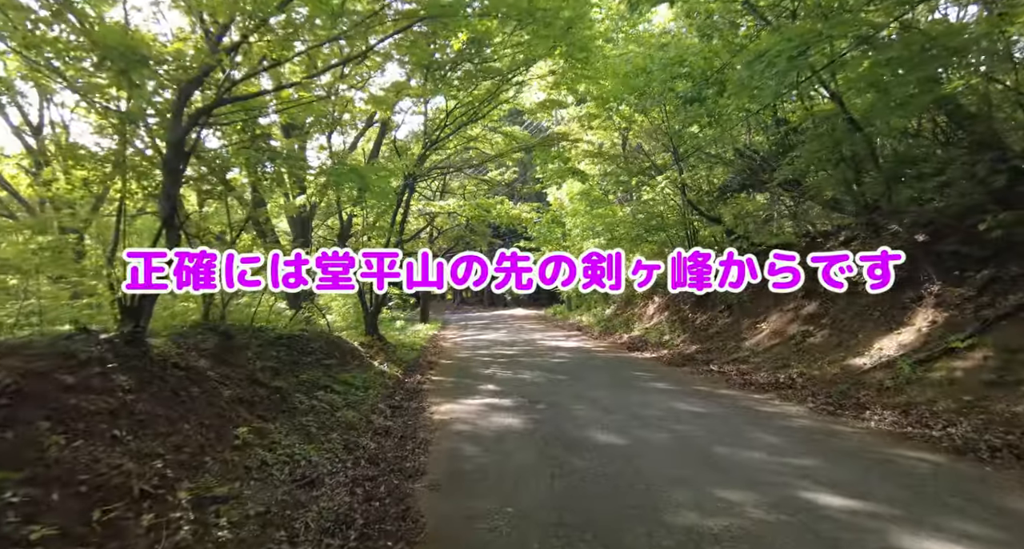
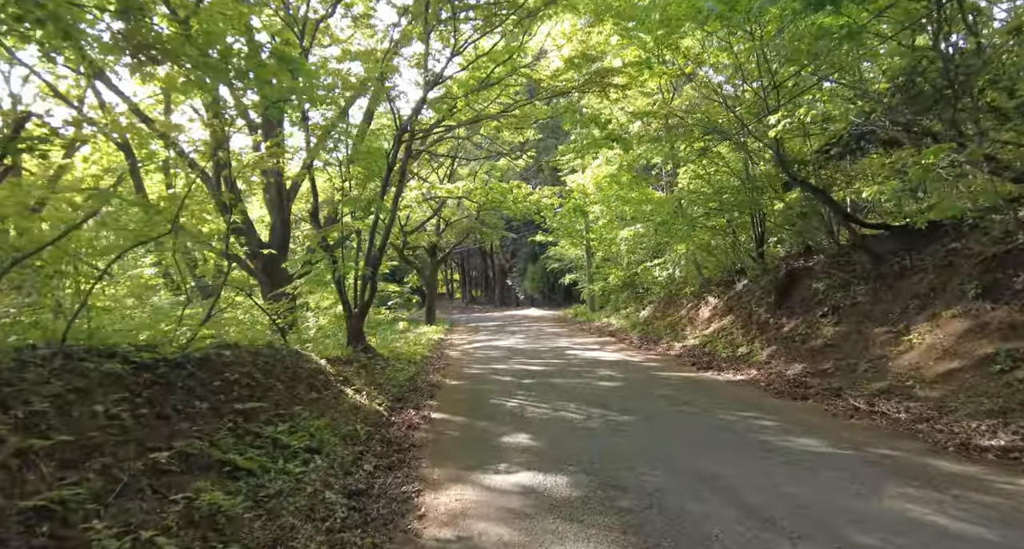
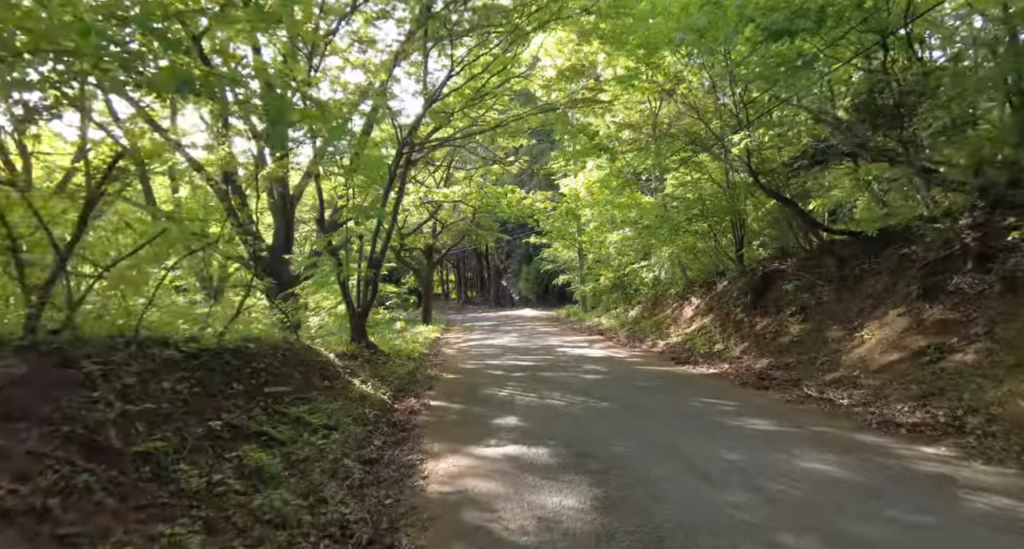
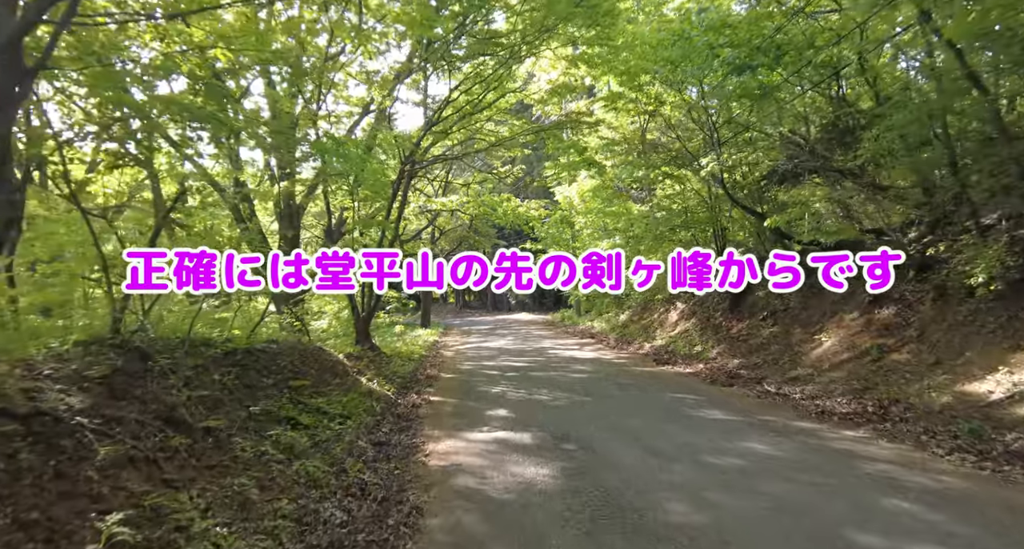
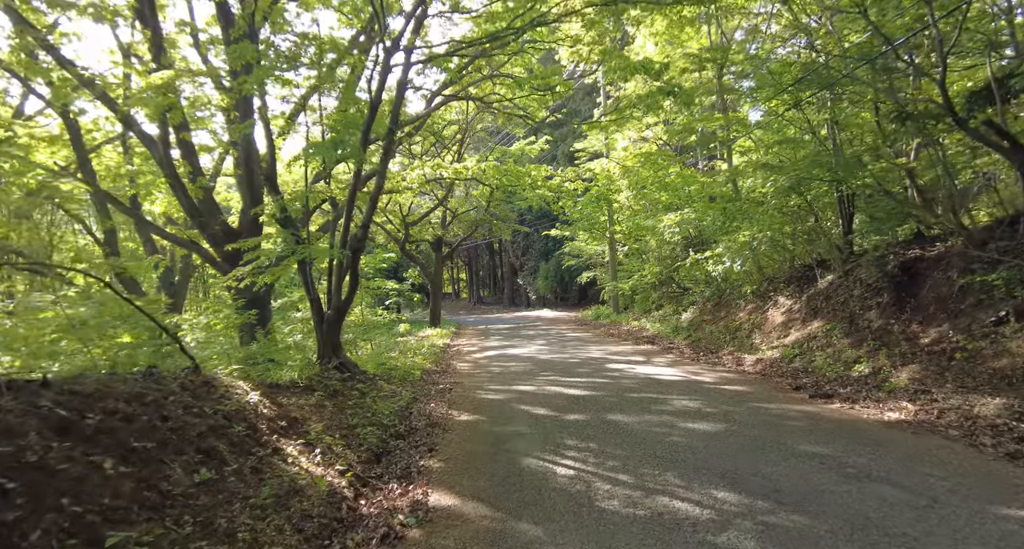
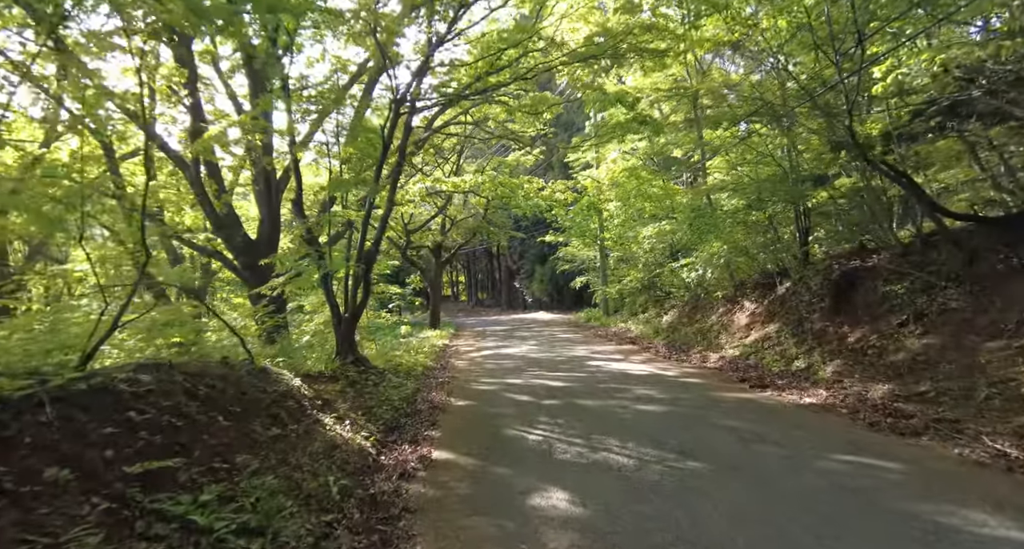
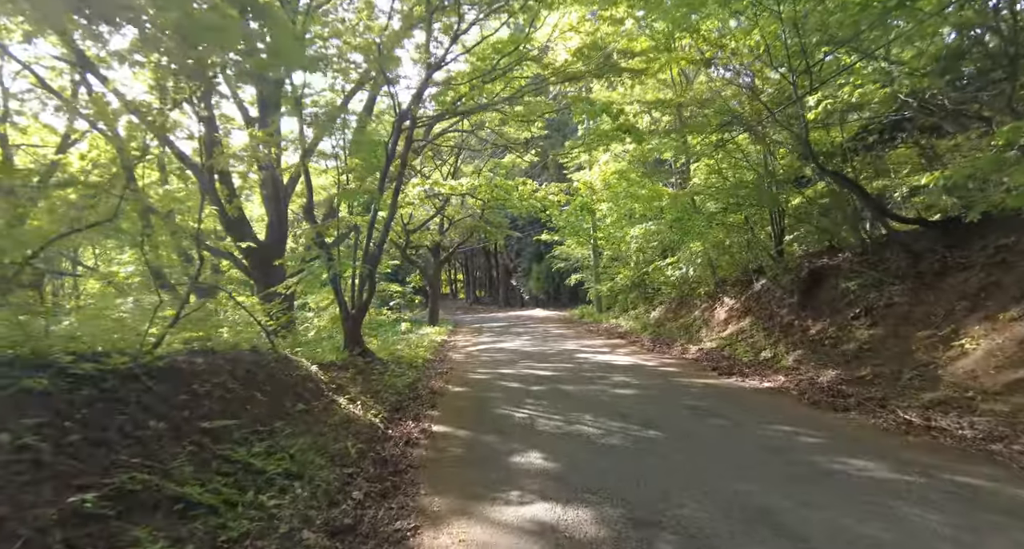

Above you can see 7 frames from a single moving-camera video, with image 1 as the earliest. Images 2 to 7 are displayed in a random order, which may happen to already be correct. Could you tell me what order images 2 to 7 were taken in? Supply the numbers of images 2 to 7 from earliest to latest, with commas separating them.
4, 3, 2, 7, 6, 5
